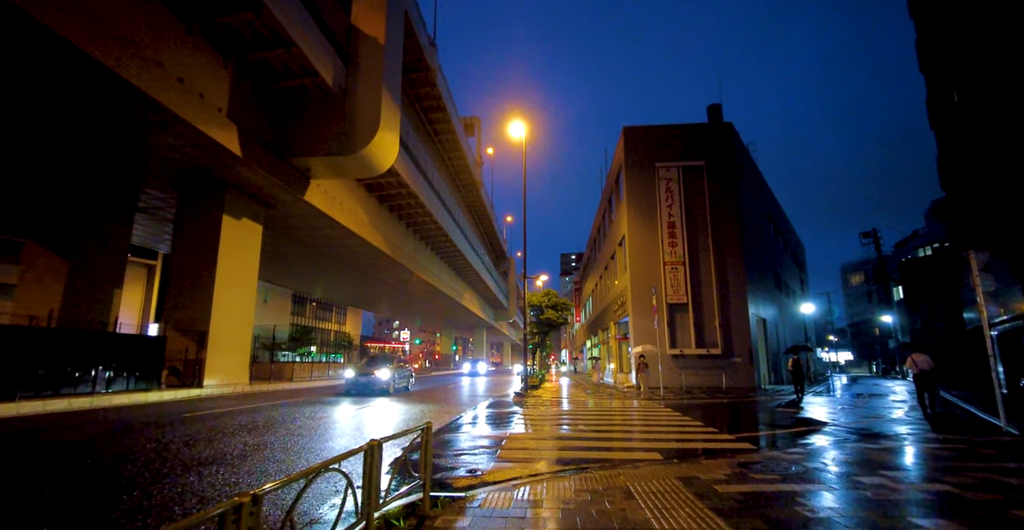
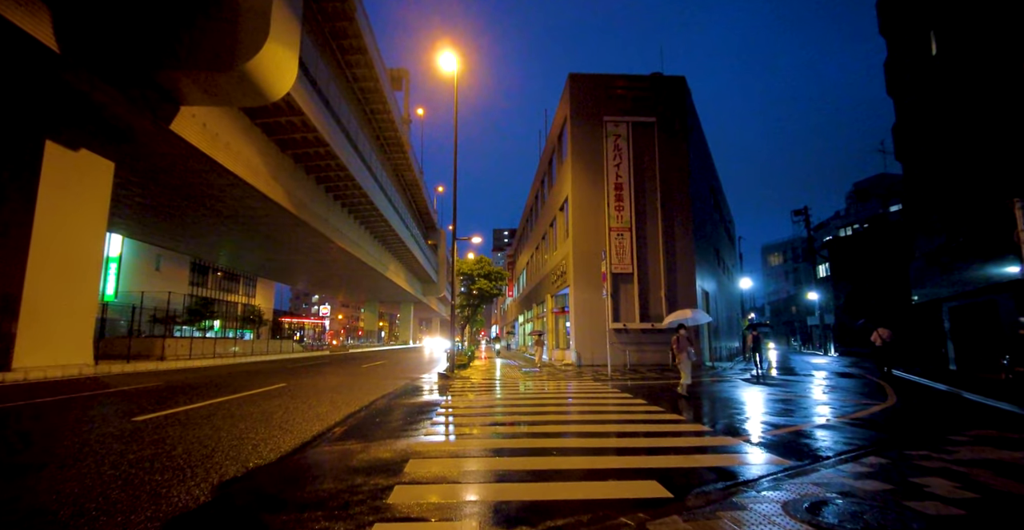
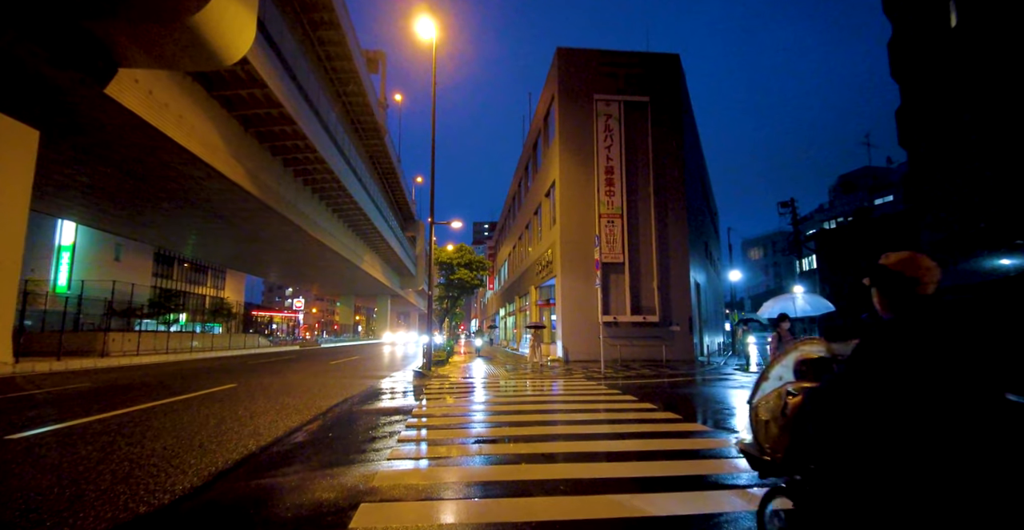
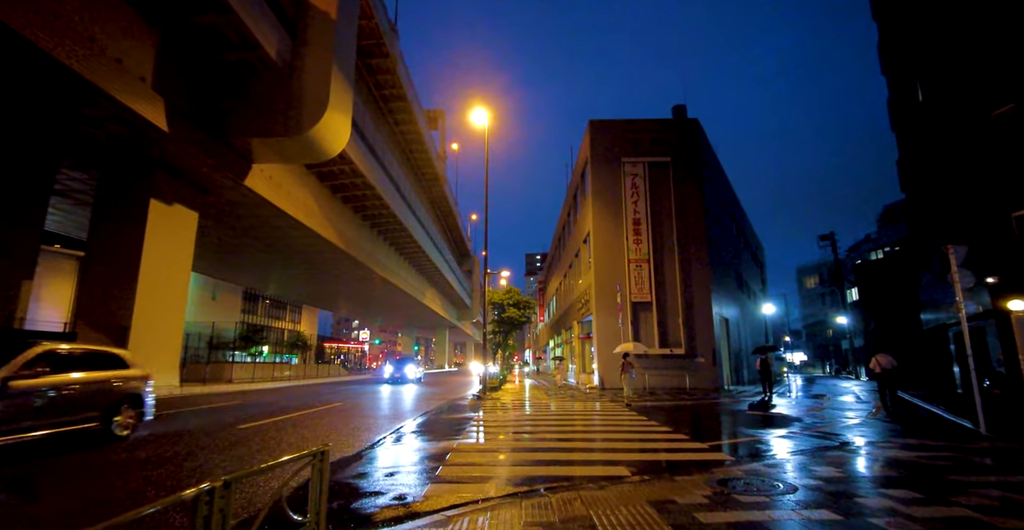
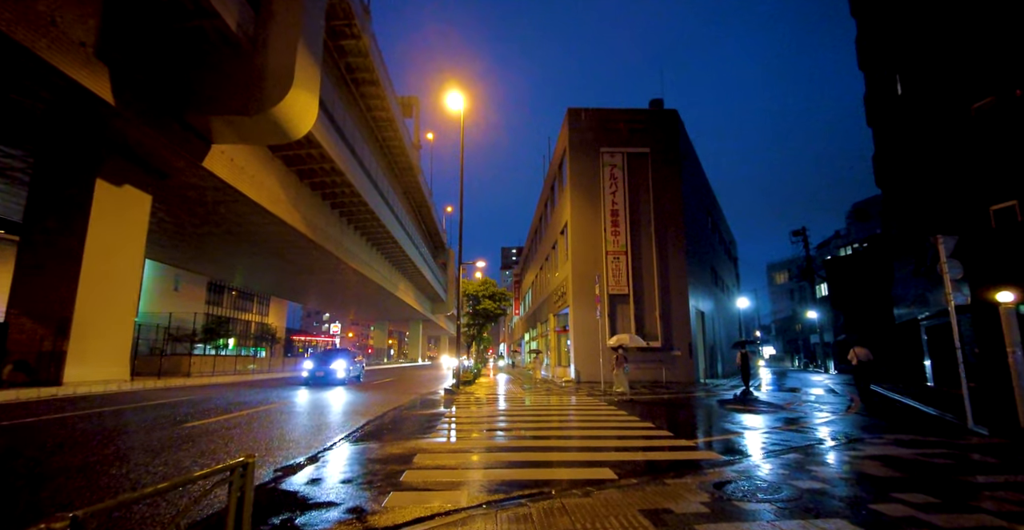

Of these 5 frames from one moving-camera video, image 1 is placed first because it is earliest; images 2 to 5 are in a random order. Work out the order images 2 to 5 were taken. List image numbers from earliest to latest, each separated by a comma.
4, 5, 2, 3
